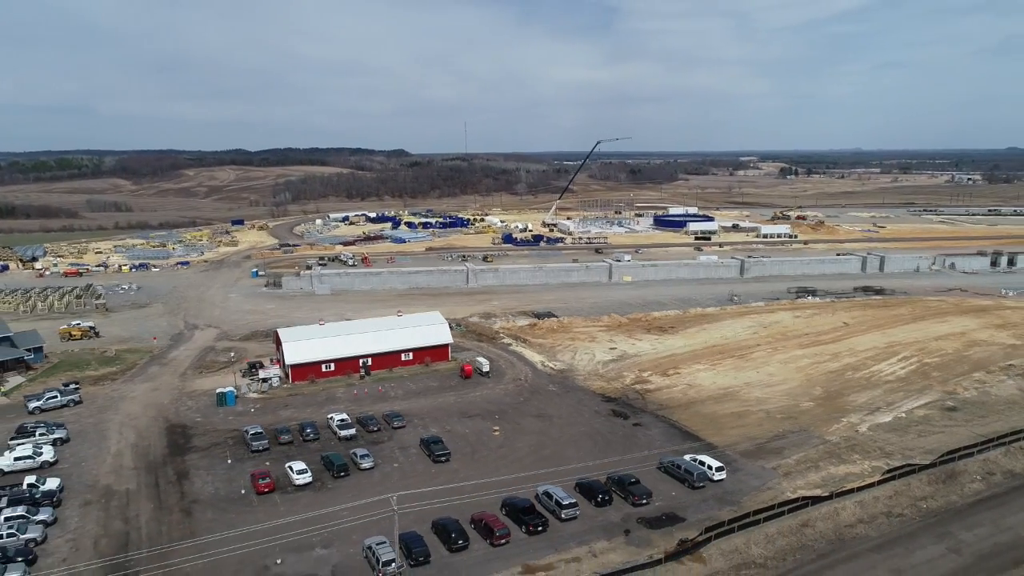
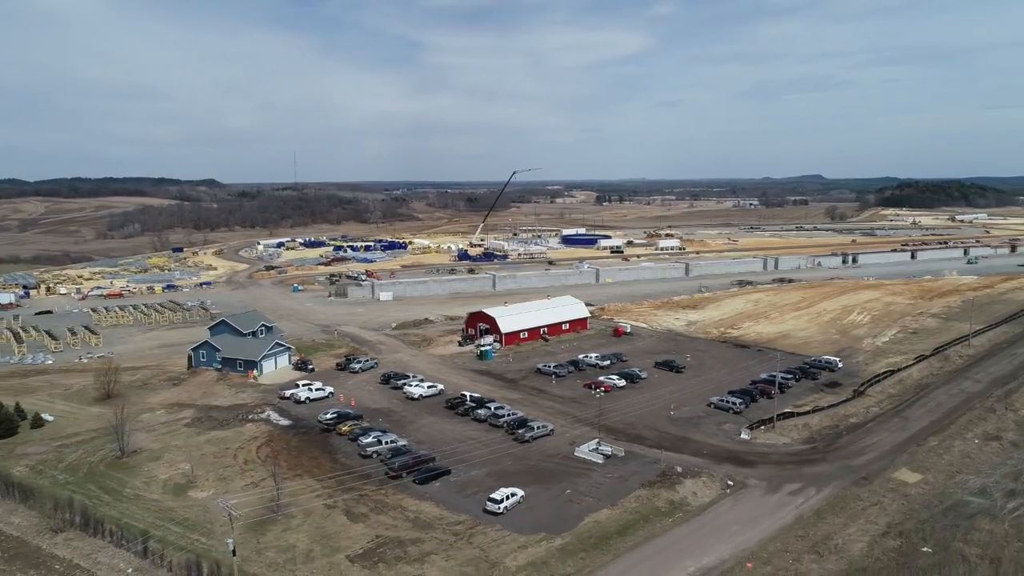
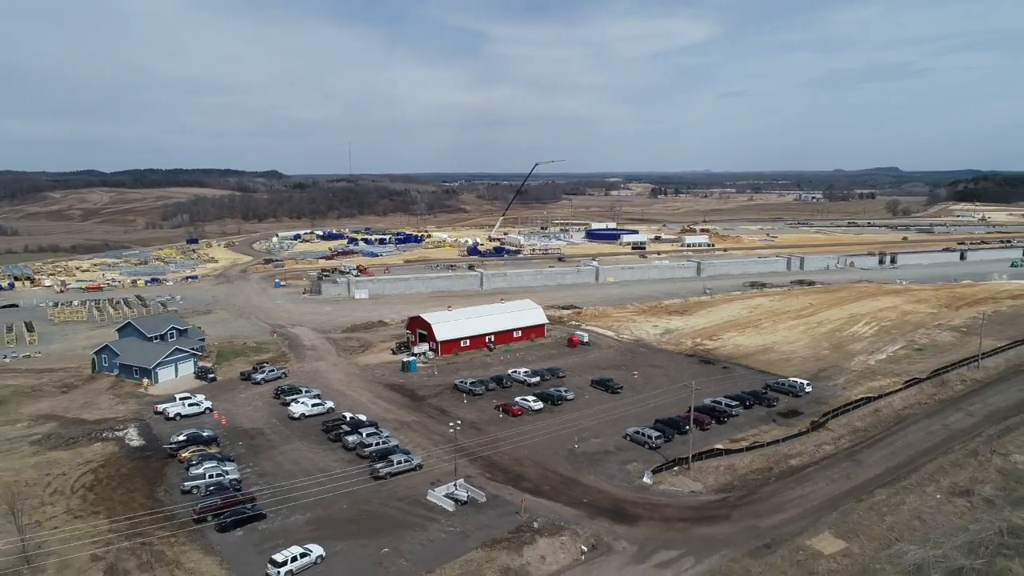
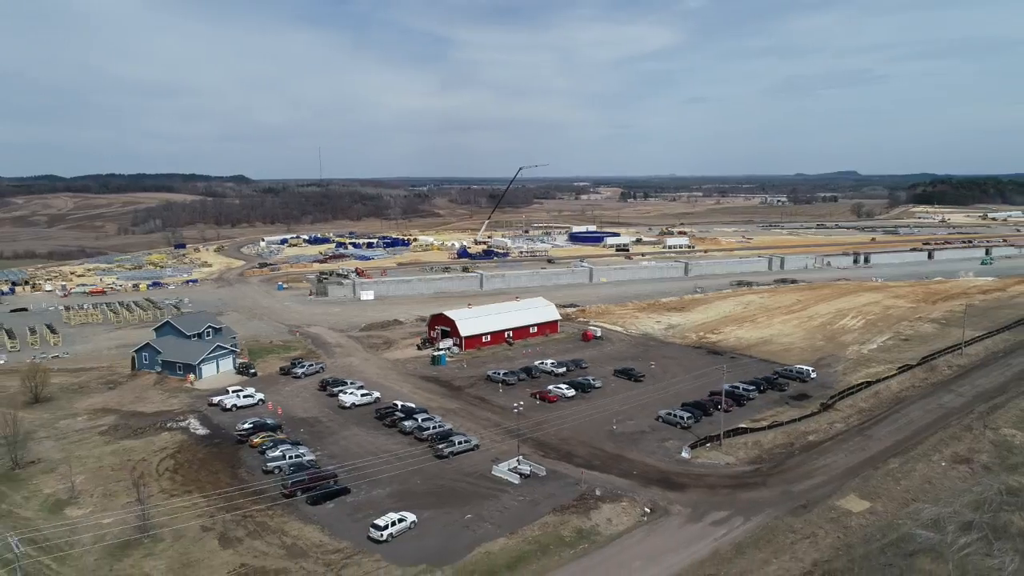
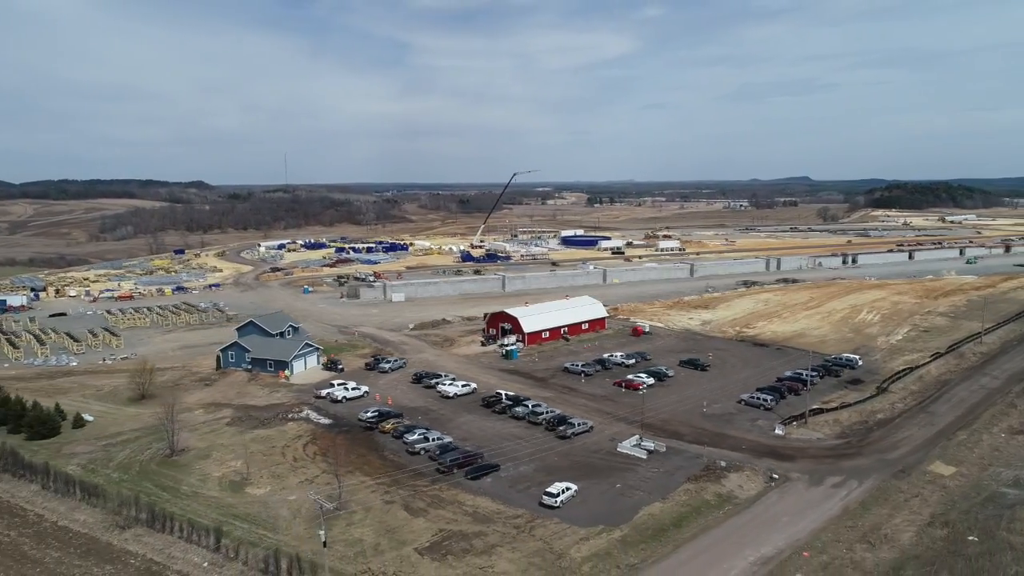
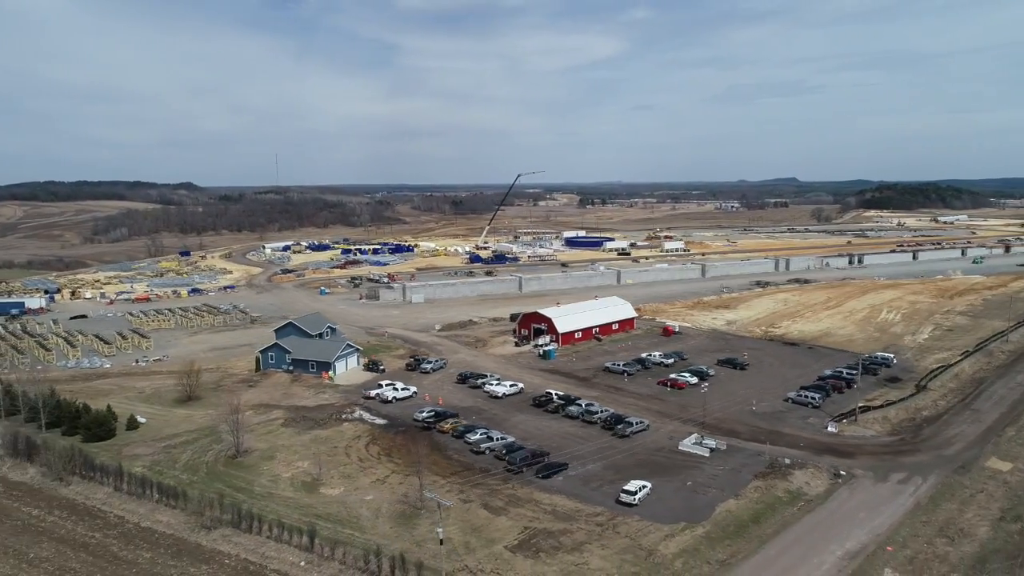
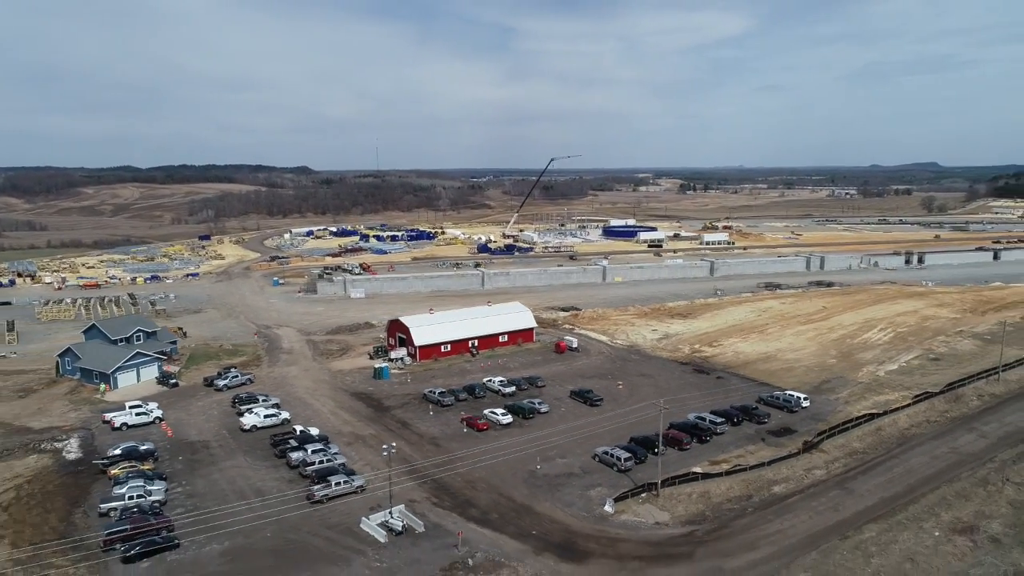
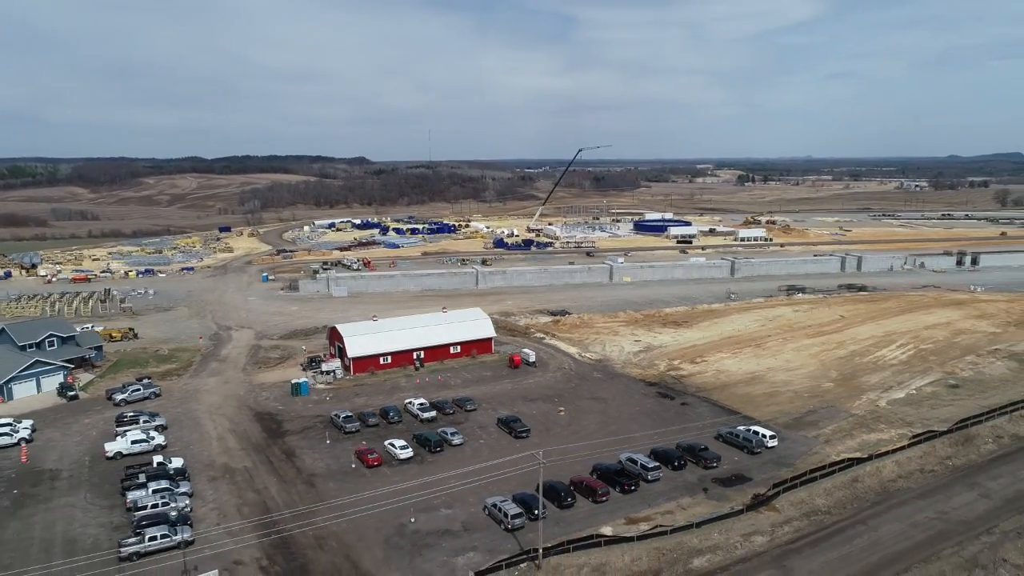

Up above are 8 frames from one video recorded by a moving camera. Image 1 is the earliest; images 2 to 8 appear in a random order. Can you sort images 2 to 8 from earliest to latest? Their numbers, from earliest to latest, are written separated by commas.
8, 7, 3, 4, 2, 5, 6
